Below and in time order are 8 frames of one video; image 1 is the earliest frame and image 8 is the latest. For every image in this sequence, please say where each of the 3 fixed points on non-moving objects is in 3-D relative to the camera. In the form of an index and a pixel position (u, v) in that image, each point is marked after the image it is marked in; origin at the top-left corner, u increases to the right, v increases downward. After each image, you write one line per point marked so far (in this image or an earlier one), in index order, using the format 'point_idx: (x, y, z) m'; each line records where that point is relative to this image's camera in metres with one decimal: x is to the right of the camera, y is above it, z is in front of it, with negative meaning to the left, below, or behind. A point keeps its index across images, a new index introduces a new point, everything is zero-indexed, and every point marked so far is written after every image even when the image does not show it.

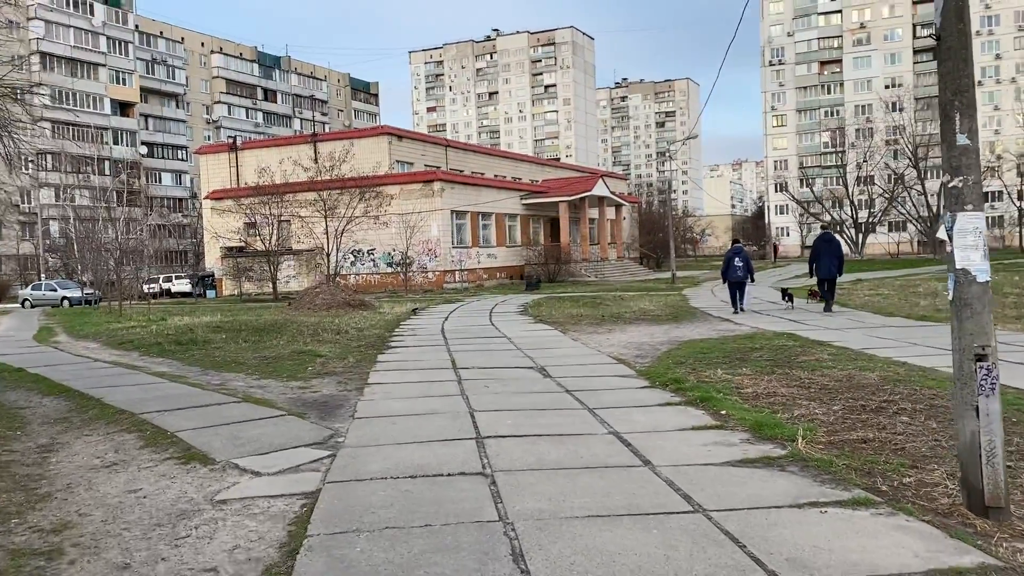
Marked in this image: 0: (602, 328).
0: (+1.3, -0.6, +12.5) m
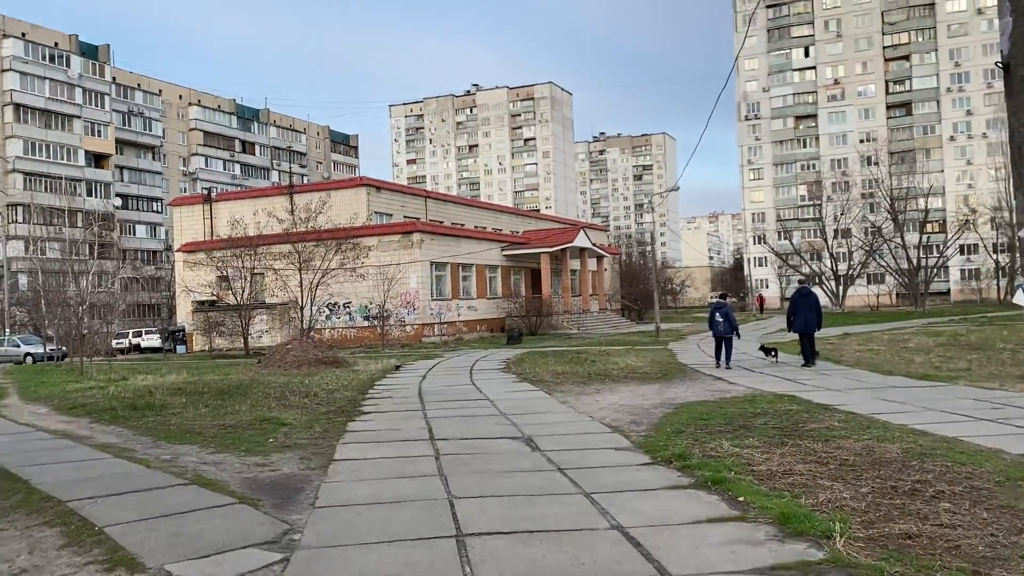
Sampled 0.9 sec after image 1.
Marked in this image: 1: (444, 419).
0: (+1.1, -1.4, +11.8) m
1: (-0.7, -1.3, +8.5) m
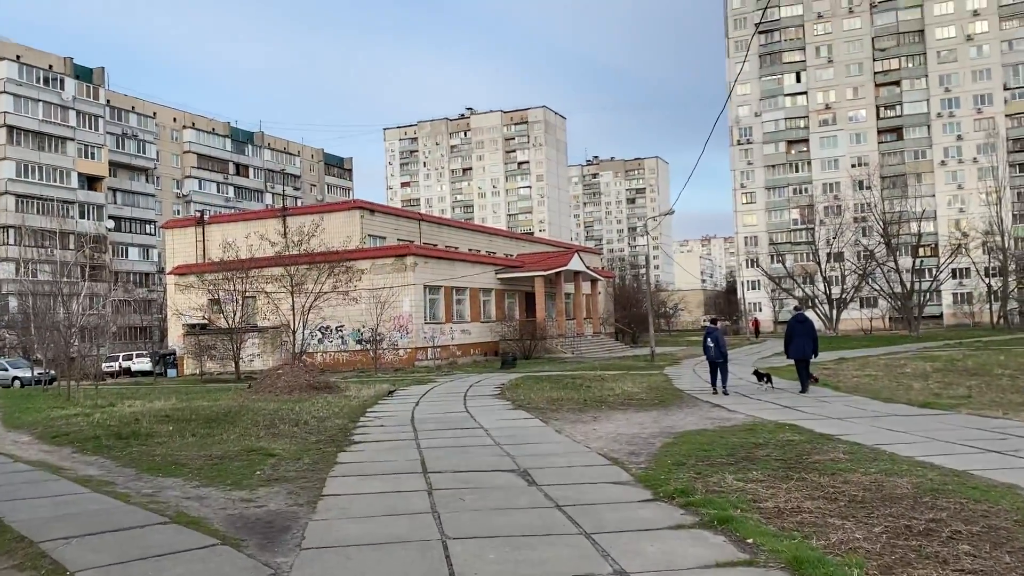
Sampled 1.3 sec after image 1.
0: (+1.0, -1.7, +11.6) m
1: (-0.7, -1.6, +8.2) m
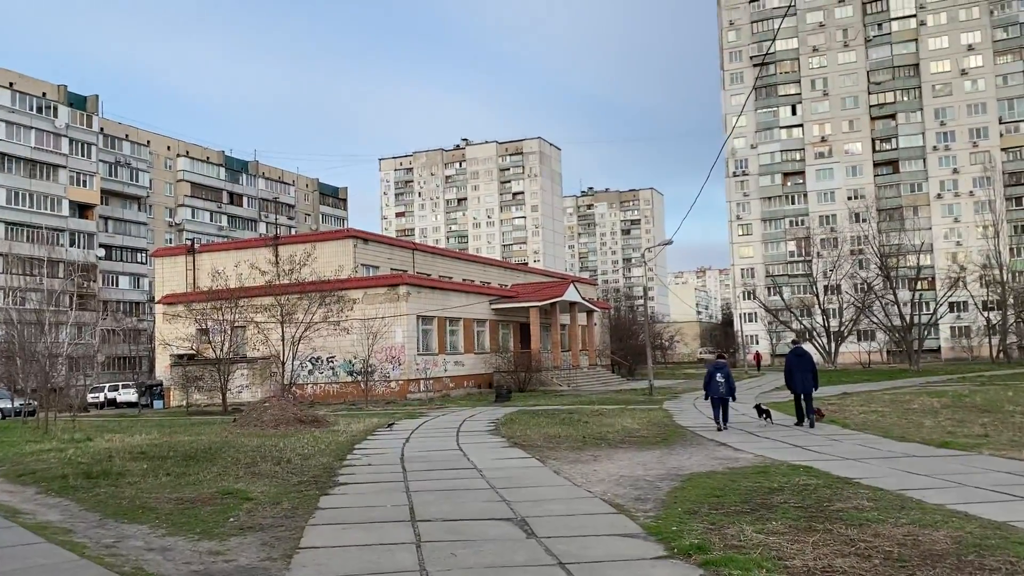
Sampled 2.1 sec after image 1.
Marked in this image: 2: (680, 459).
0: (+0.9, -2.1, +11.0) m
1: (-0.8, -1.8, +7.6) m
2: (+2.0, -2.1, +10.4) m
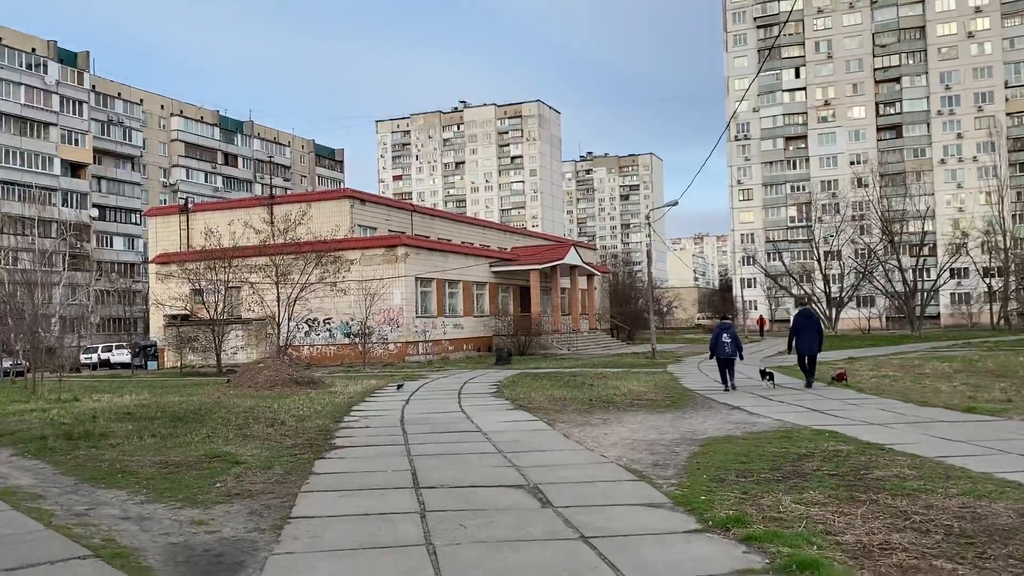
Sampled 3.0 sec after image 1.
0: (+1.0, -1.6, +10.5) m
1: (-0.7, -1.4, +7.1) m
2: (+2.1, -1.6, +9.9) m
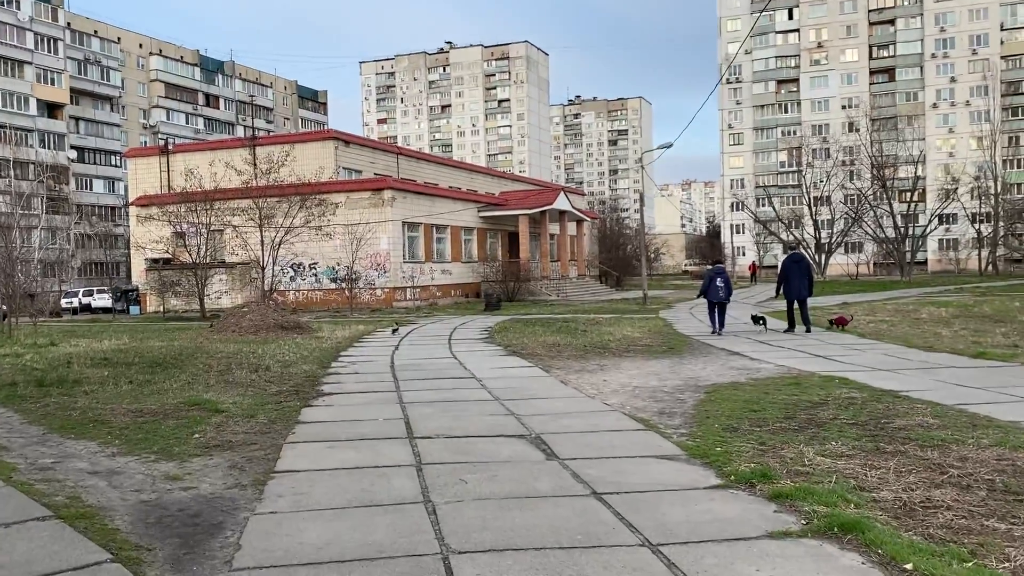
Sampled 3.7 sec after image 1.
0: (+0.9, -0.9, +10.1) m
1: (-0.7, -0.9, +6.7) m
2: (+2.0, -0.9, +9.6) m
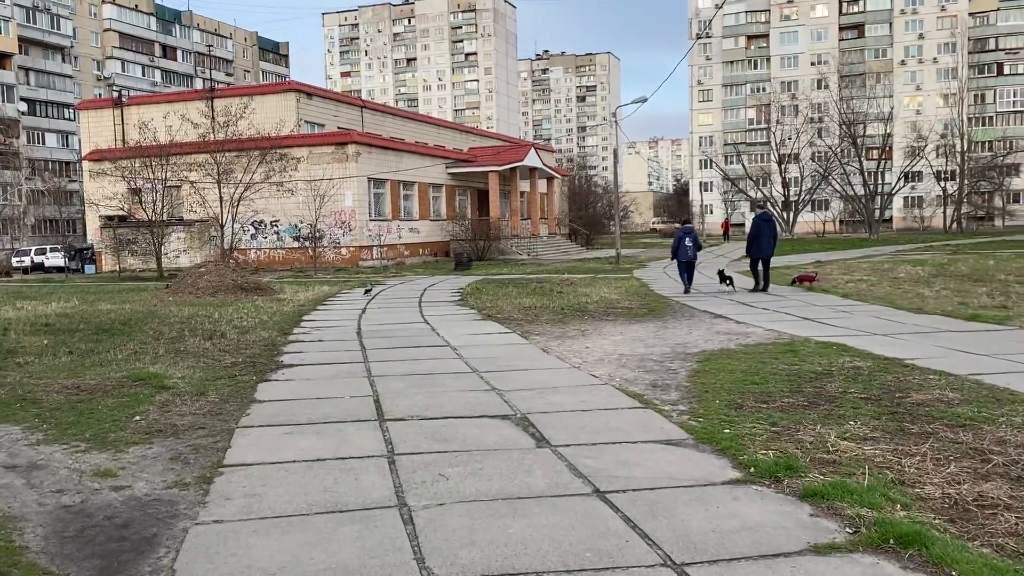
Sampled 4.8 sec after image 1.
0: (+0.6, -0.4, +9.6) m
1: (-0.8, -0.7, +6.1) m
2: (+1.8, -0.5, +9.1) m
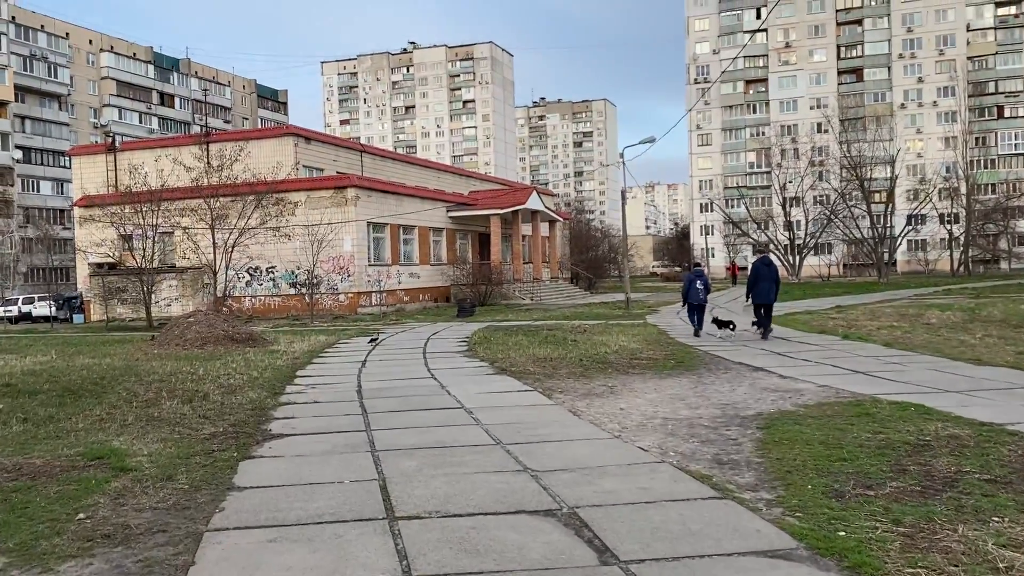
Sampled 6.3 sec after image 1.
0: (+0.8, -1.0, +8.6) m
1: (-0.6, -1.0, +5.1) m
2: (+2.0, -1.0, +8.0) m
